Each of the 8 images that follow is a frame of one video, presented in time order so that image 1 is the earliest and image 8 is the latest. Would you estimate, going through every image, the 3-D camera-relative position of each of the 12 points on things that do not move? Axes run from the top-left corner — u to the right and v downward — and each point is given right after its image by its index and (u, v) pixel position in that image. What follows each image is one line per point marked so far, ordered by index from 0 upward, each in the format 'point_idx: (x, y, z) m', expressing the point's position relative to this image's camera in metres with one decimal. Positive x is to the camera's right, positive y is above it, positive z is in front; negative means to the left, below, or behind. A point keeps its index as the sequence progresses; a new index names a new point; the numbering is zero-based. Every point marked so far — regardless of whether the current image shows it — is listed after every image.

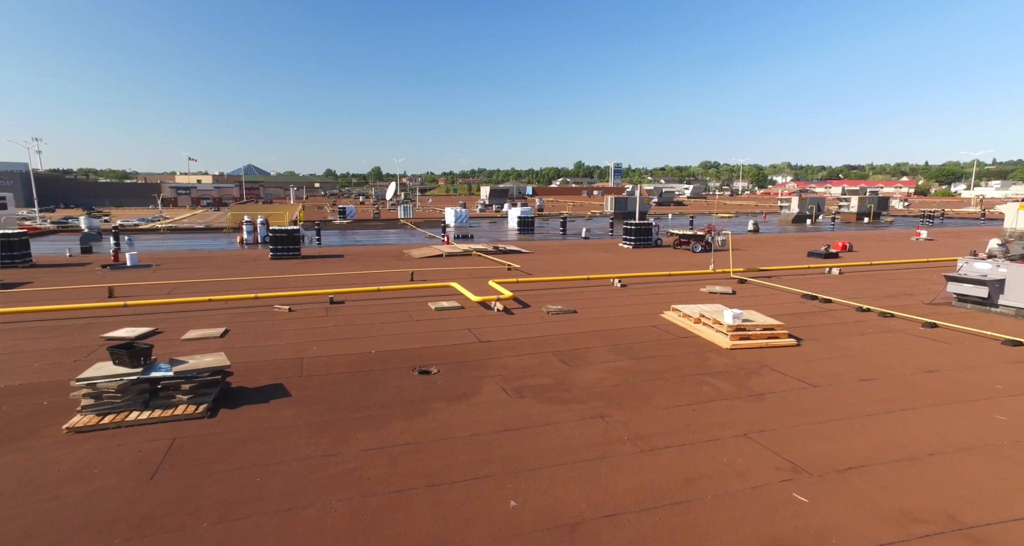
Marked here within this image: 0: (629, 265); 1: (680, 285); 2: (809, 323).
0: (+4.4, +0.3, +19.8) m
1: (+4.7, -0.4, +14.9) m
2: (+5.9, -1.0, +10.6) m
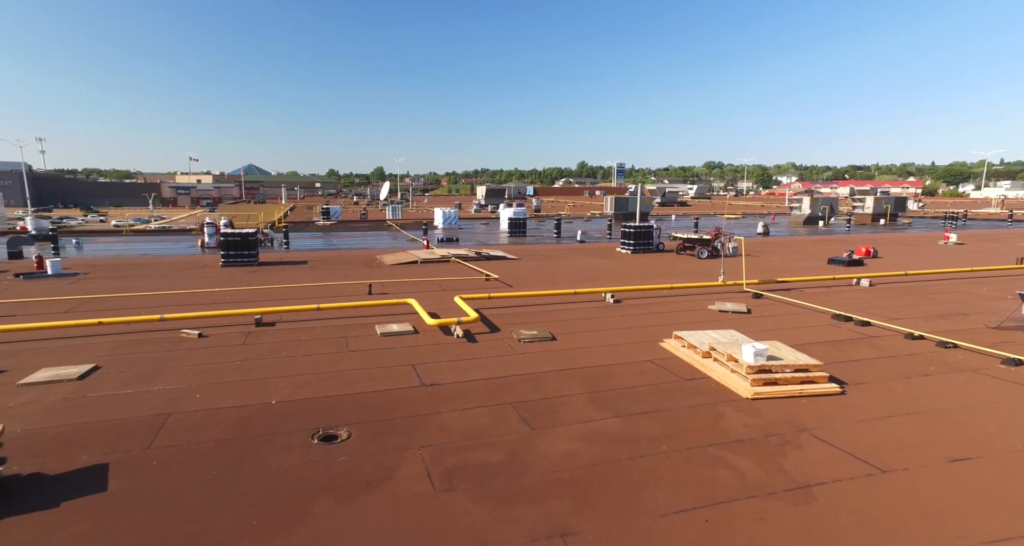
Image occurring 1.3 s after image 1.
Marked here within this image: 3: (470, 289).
0: (+3.8, 0.0, +17.5) m
1: (+4.1, -0.7, +12.6) m
2: (+5.3, -1.3, +8.3) m
3: (-1.1, -0.4, +14.3) m
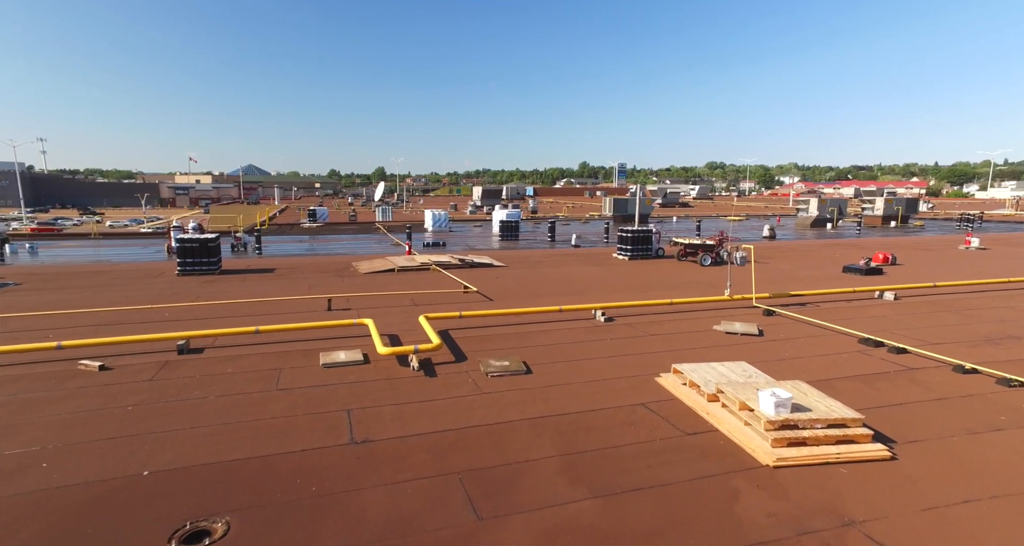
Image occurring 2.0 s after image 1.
0: (+3.3, -0.3, +15.9) m
1: (+3.6, -1.0, +11.0) m
2: (+4.8, -1.6, +6.7) m
3: (-1.6, -0.7, +12.8) m
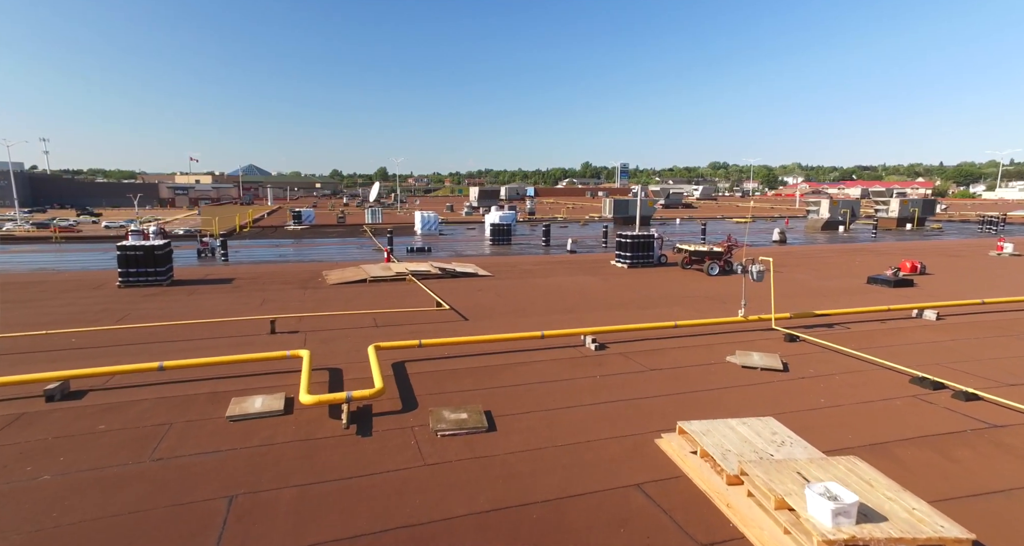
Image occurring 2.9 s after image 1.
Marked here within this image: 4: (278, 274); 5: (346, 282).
0: (+2.8, -0.6, +14.0) m
1: (+3.1, -1.3, +9.2) m
2: (+4.3, -1.9, +4.8) m
3: (-2.1, -1.0, +10.9) m
4: (-7.5, 0.0, +17.0) m
5: (-4.9, -0.3, +15.8) m
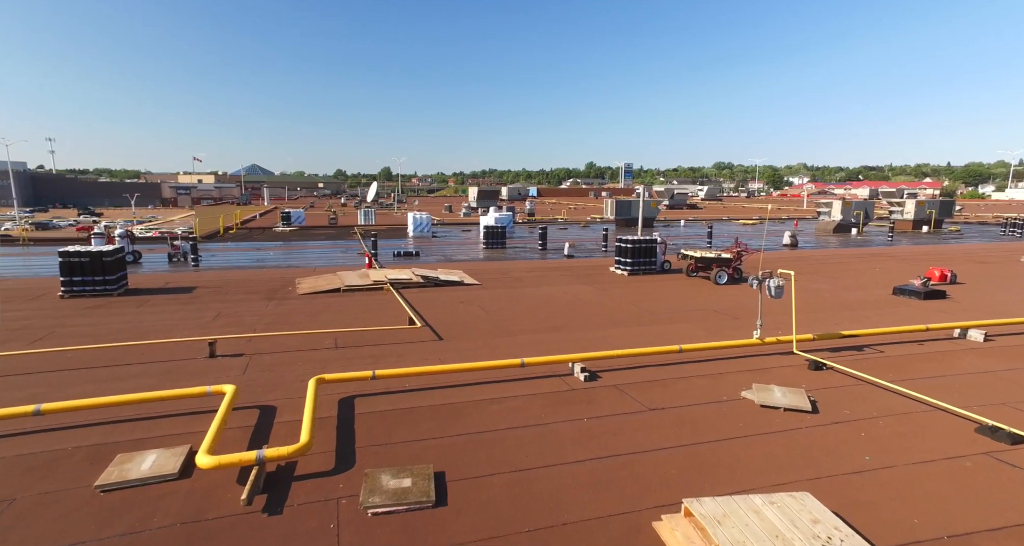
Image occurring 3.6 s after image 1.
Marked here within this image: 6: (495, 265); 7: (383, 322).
0: (+2.5, -0.9, +12.6) m
1: (+2.7, -1.6, +7.7) m
2: (+3.9, -2.2, +3.4) m
3: (-2.4, -1.3, +9.5) m
4: (-7.8, -0.3, +15.6) m
5: (-5.3, -0.5, +14.4) m
6: (-0.6, +0.3, +19.0) m
7: (-2.7, -1.0, +11.2) m
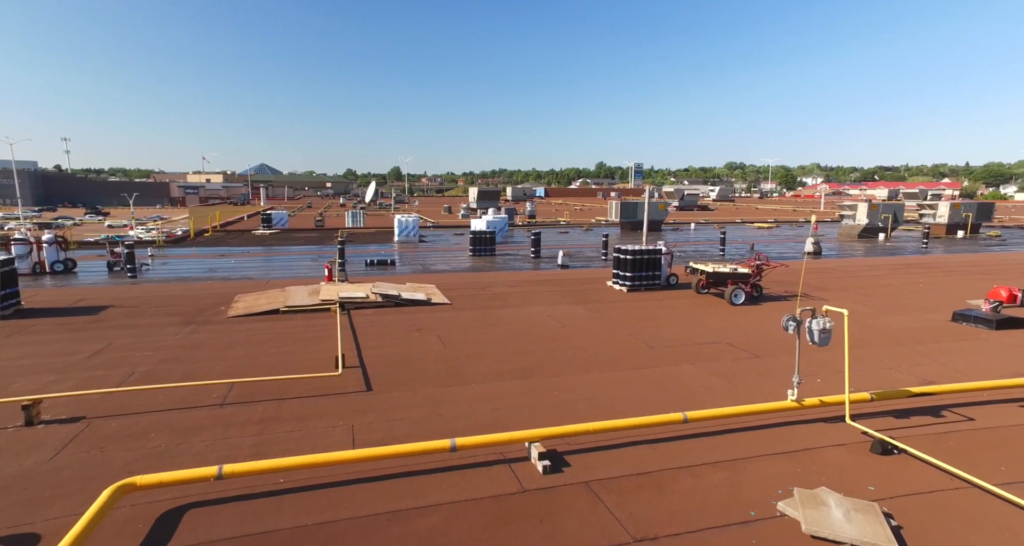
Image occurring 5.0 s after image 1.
0: (+1.8, -1.3, +10.0) m
1: (+2.0, -2.0, +5.2) m
2: (+3.0, -2.6, +0.8) m
3: (-3.1, -1.7, +7.1) m
4: (-8.4, -0.7, +13.3) m
5: (-5.9, -0.9, +12.0) m
6: (-1.2, -0.1, +16.5) m
7: (-3.4, -1.4, +8.8) m
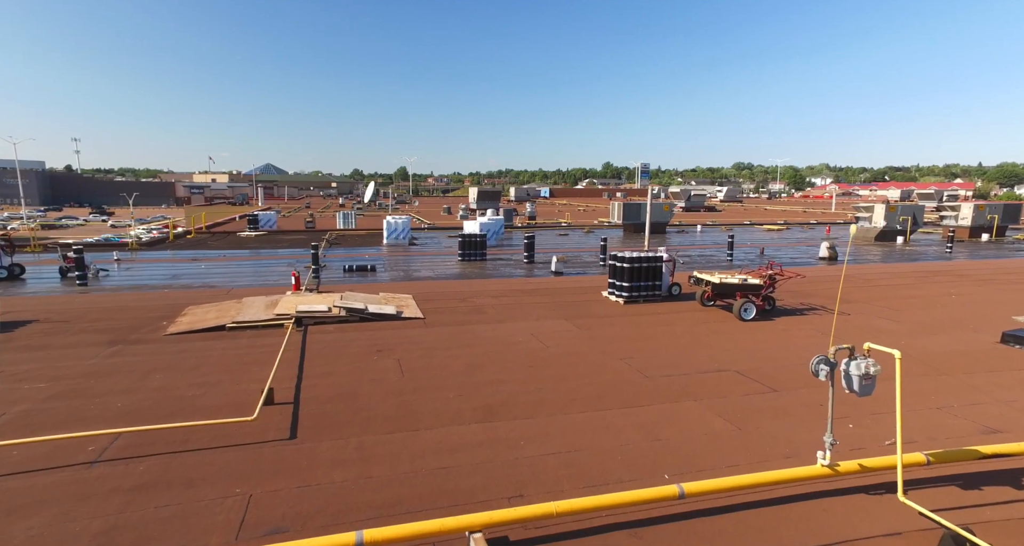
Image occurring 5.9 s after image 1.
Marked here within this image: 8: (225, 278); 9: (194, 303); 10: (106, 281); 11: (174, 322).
0: (+1.4, -1.6, +8.5) m
1: (+1.5, -2.2, +3.7) m
2: (+2.5, -2.9, -0.7) m
3: (-3.7, -1.9, +5.6) m
4: (-8.9, -0.9, +11.9) m
5: (-6.3, -1.1, +10.6) m
6: (-1.6, -0.4, +15.0) m
7: (-3.9, -1.6, +7.3) m
8: (-9.2, -0.1, +17.0) m
9: (-7.7, -0.7, +12.8) m
10: (-12.1, -0.2, +15.9) m
11: (-7.1, -1.0, +11.2) m
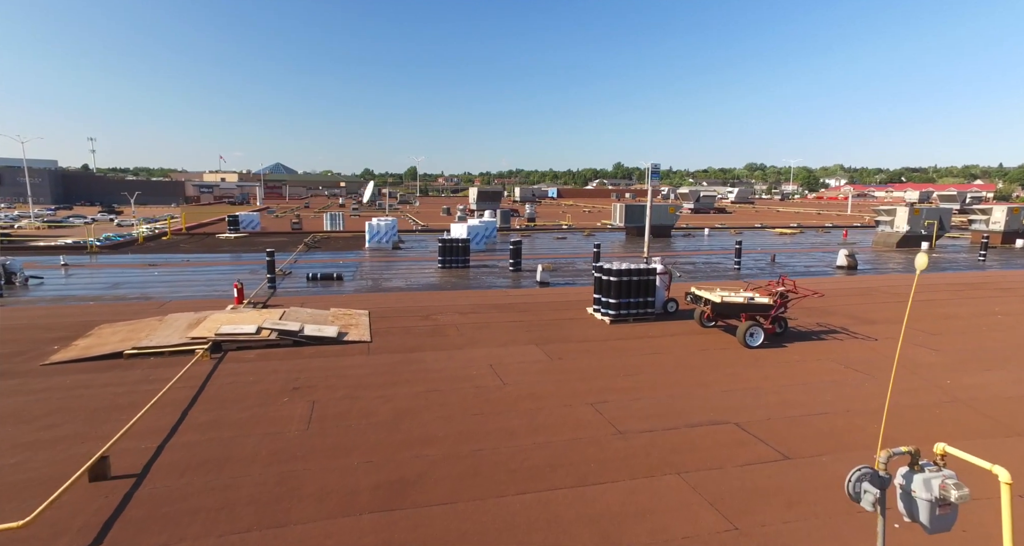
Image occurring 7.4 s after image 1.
0: (+0.6, -1.9, +6.6) m
1: (+0.6, -2.6, +1.8) m
2: (+1.5, -3.2, -2.6) m
3: (-4.5, -2.2, +3.8) m
4: (-9.6, -1.1, +10.2) m
5: (-7.1, -1.4, +8.9) m
6: (-2.2, -0.7, +13.2) m
7: (-4.7, -1.9, +5.6) m
8: (-9.8, -0.4, +15.3) m
9: (-8.4, -1.0, +11.0) m
10: (-12.8, -0.5, +14.2) m
11: (-7.8, -1.3, +9.4) m
